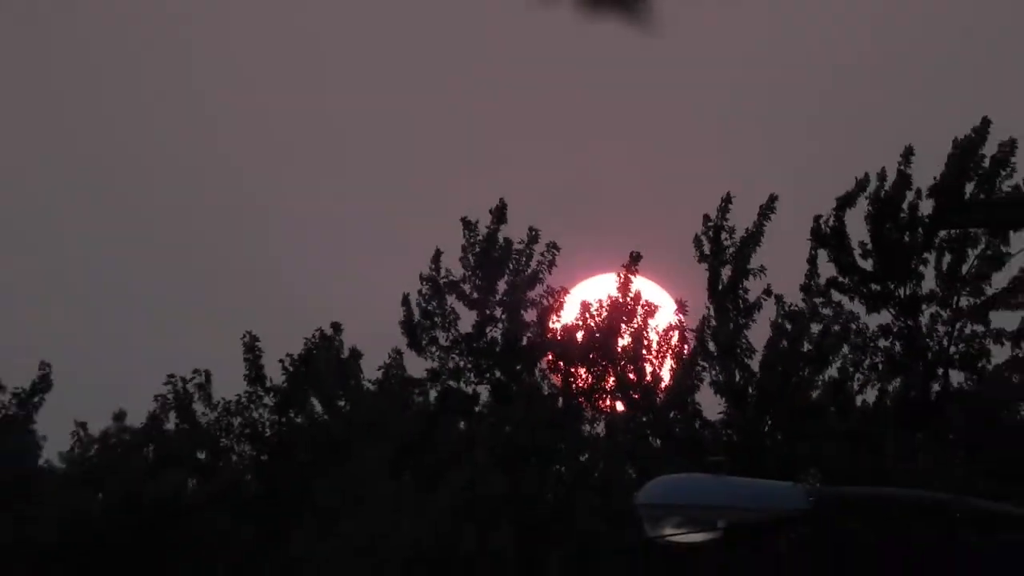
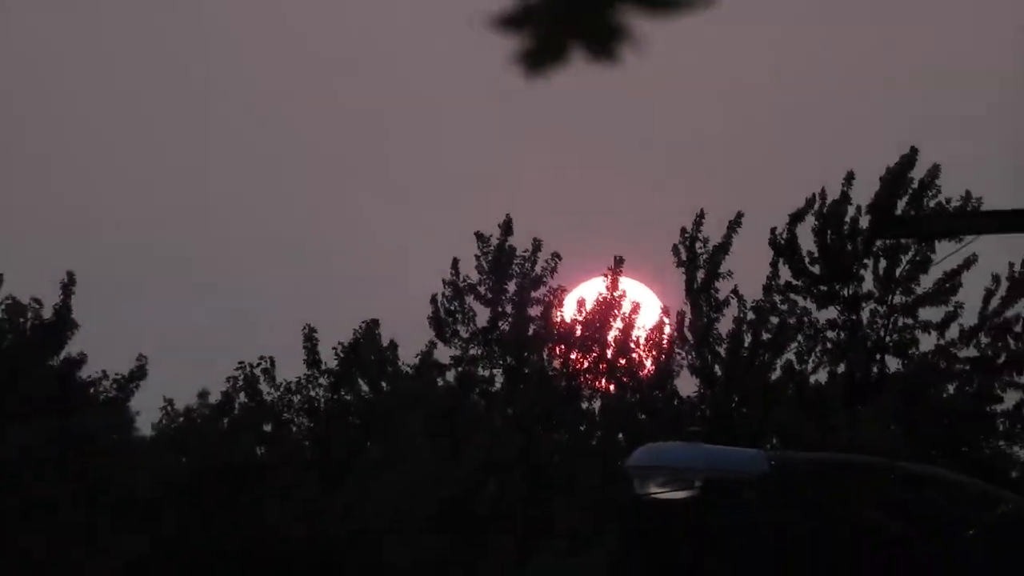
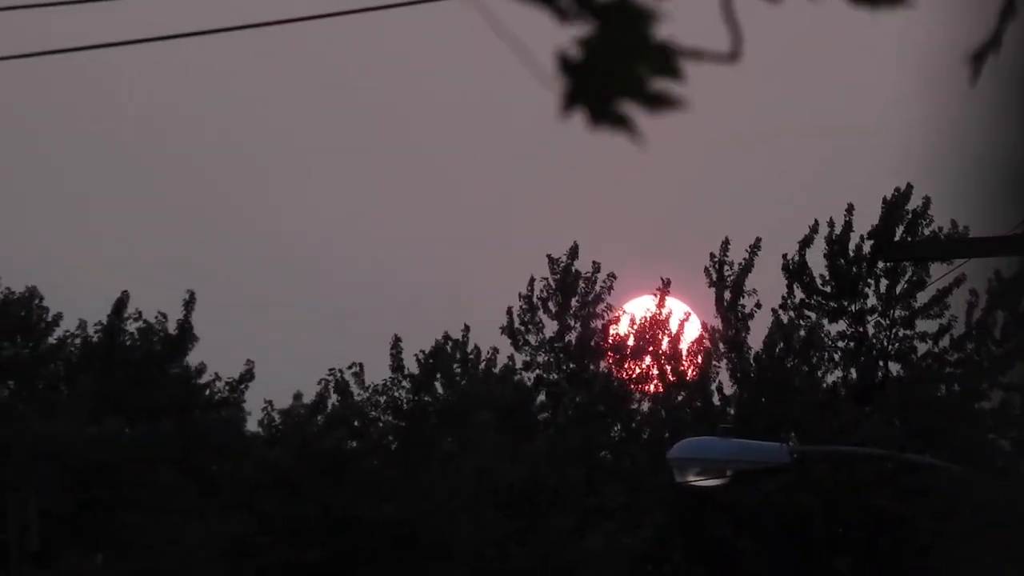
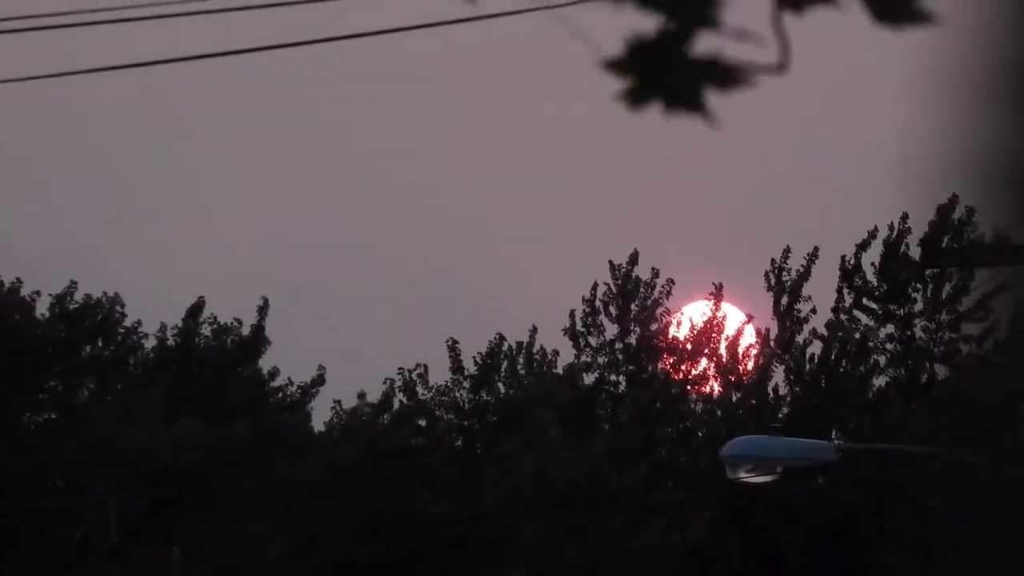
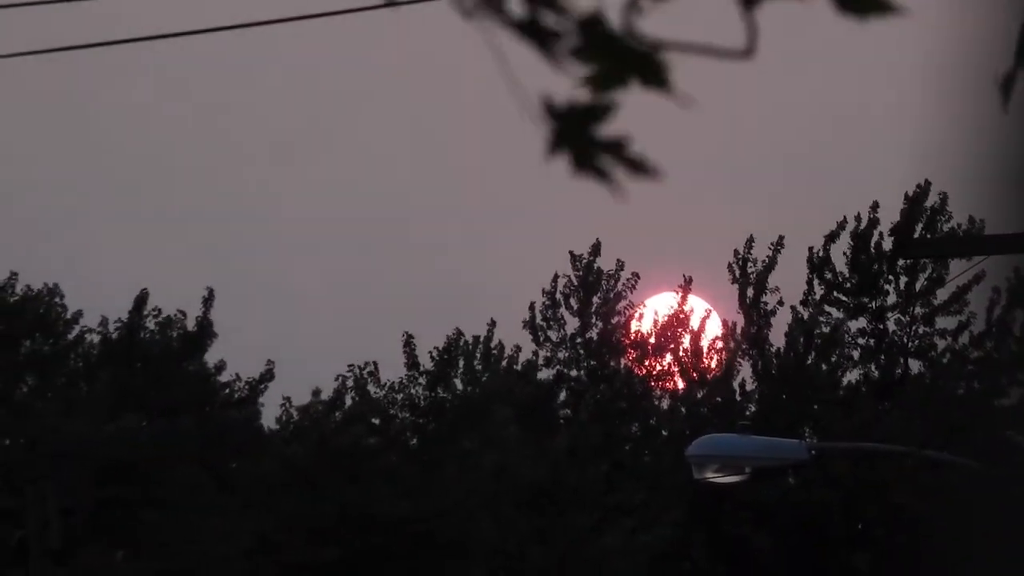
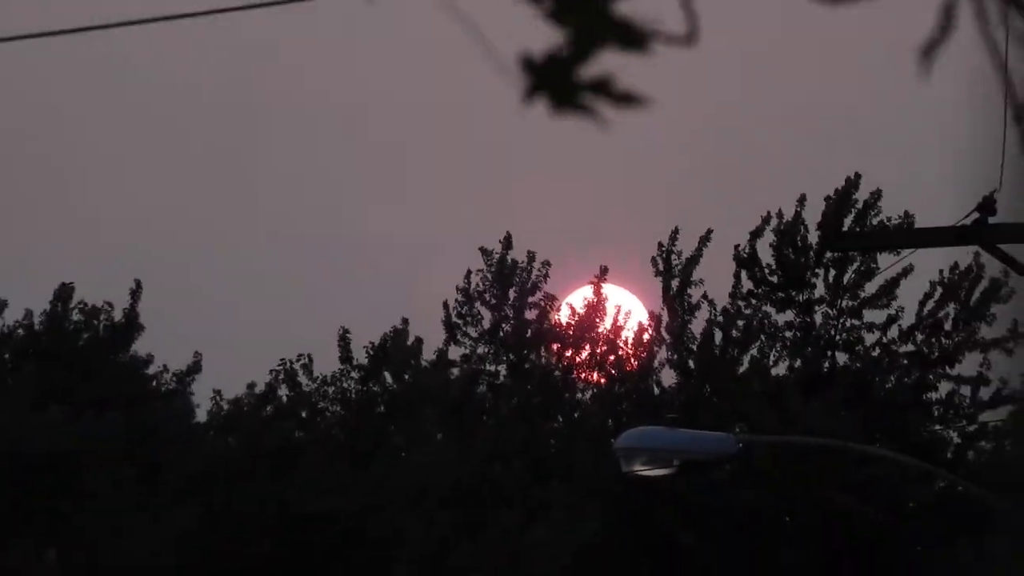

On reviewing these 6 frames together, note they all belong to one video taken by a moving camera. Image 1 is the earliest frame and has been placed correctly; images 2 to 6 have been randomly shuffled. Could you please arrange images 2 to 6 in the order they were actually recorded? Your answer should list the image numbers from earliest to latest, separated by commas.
2, 6, 3, 5, 4
